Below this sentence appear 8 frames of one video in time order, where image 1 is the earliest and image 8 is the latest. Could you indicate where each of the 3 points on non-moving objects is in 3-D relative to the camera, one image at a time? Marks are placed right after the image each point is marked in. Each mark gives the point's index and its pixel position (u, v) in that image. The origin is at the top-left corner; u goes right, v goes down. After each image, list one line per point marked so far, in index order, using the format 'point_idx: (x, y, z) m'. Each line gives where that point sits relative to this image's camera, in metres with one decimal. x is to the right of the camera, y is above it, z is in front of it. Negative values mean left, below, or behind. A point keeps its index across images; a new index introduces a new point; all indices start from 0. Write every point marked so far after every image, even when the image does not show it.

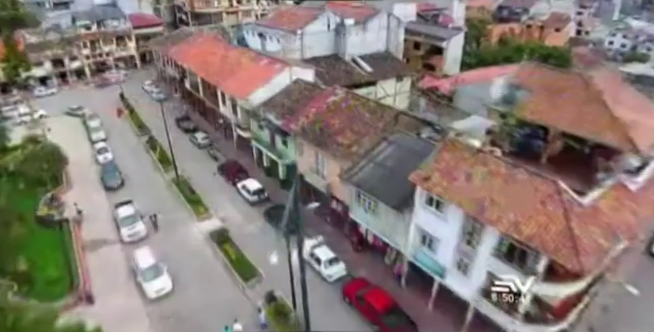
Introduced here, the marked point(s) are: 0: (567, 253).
0: (+7.9, -2.7, +13.1) m
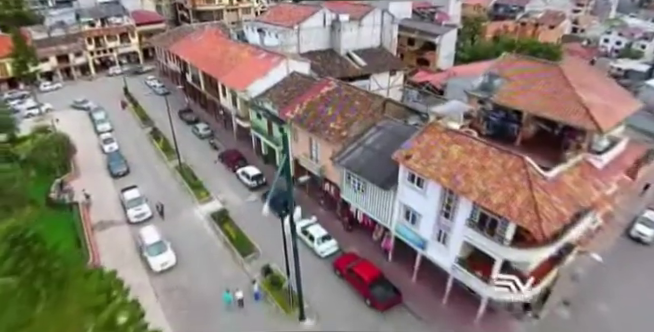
0: (+7.5, -1.8, +14.8) m
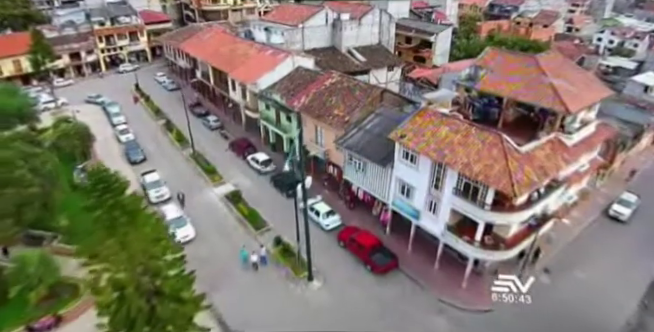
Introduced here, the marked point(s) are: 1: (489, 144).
0: (+7.7, -0.6, +17.6) m
1: (+7.6, +1.1, +19.1) m
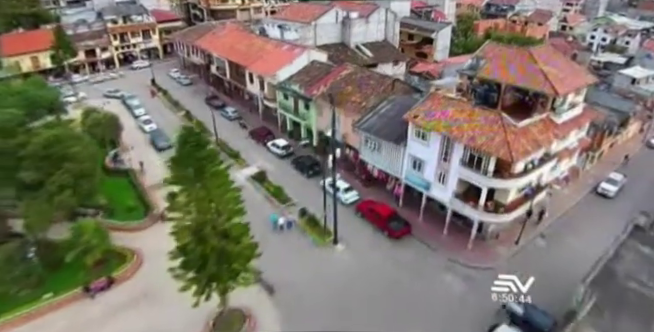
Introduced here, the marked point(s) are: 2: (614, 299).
0: (+9.1, +0.8, +20.8) m
1: (+9.0, +2.5, +22.3) m
2: (+10.2, -4.5, +14.2) m
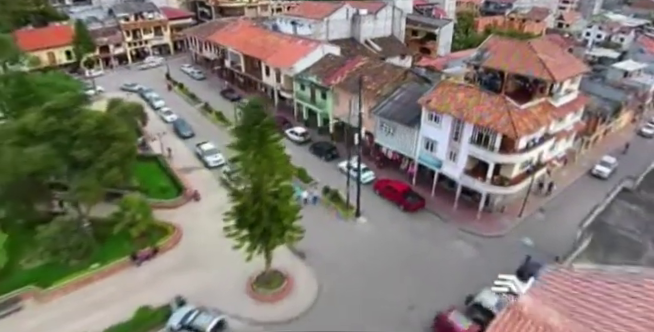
0: (+10.7, +2.1, +23.6) m
1: (+10.5, +3.9, +25.2) m
2: (+11.8, -3.1, +17.1) m
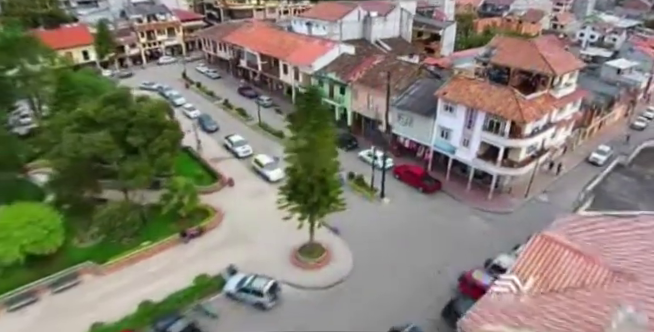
0: (+12.7, +3.3, +27.0) m
1: (+12.6, +5.0, +28.5) m
2: (+13.9, -1.9, +20.4) m
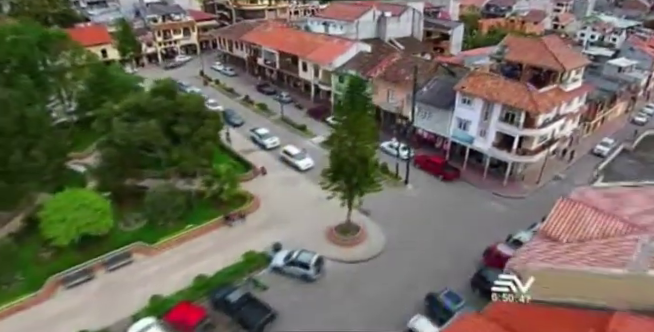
0: (+15.1, +4.2, +29.6) m
1: (+14.9, +6.0, +31.2) m
2: (+16.3, -1.0, +23.0) m
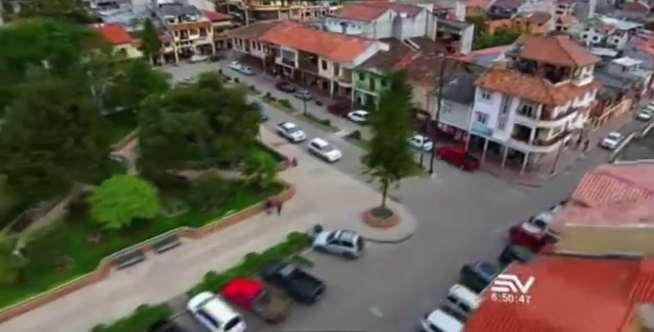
0: (+17.7, +5.1, +32.1) m
1: (+17.5, +6.9, +33.7) m
2: (+19.0, 0.0, +25.5) m
